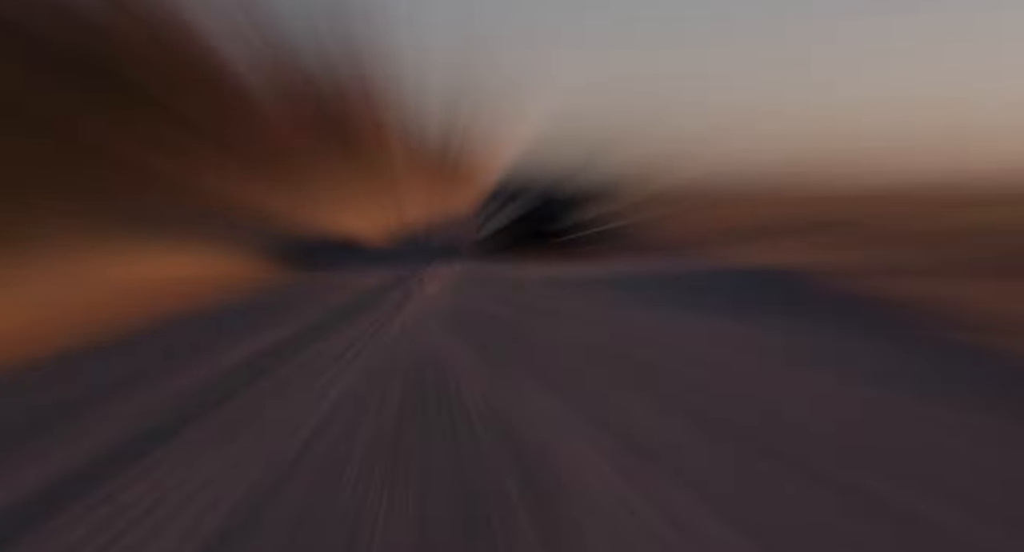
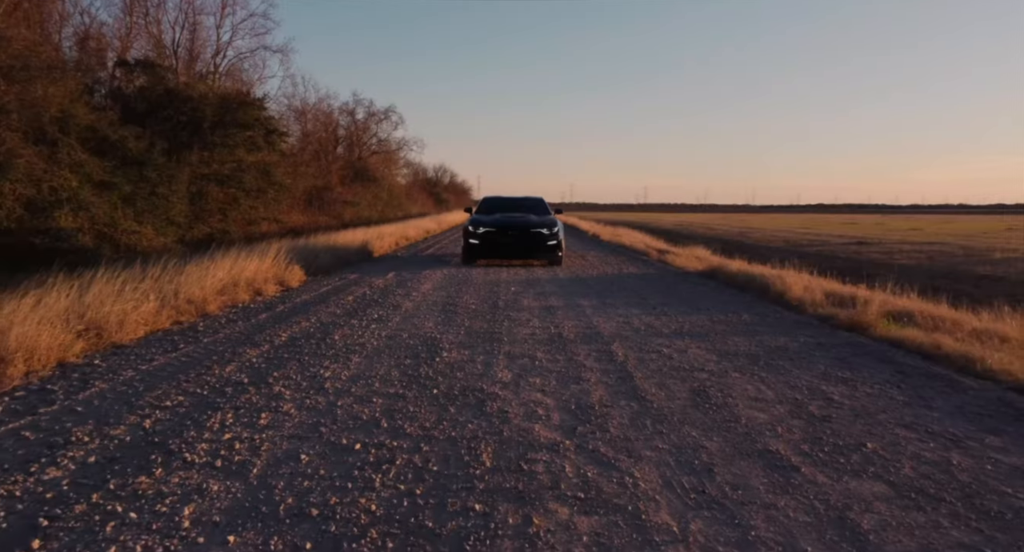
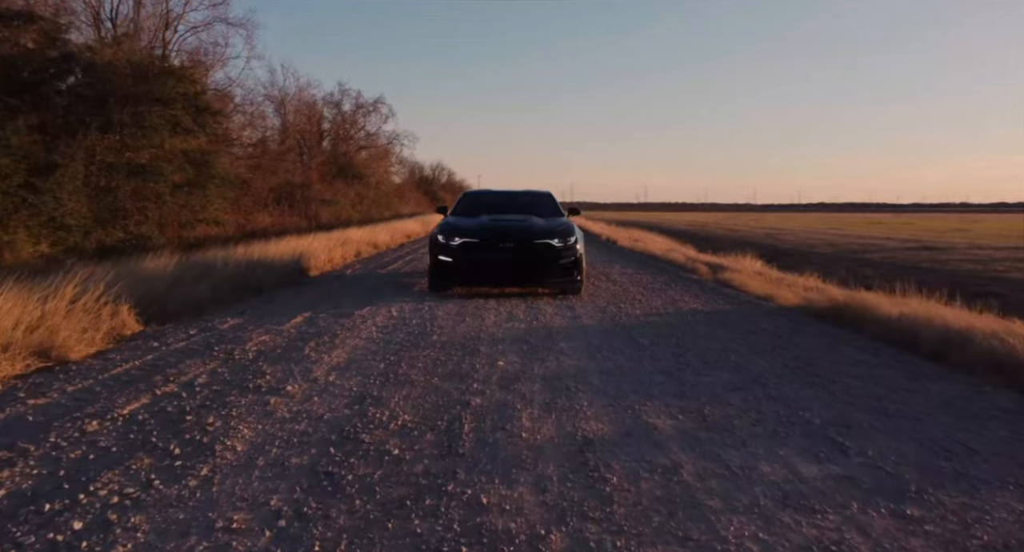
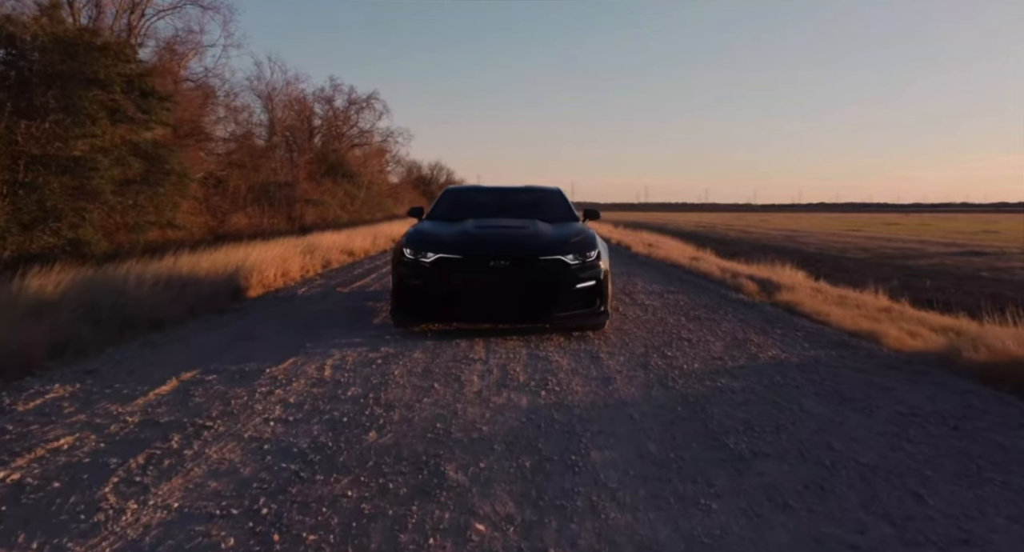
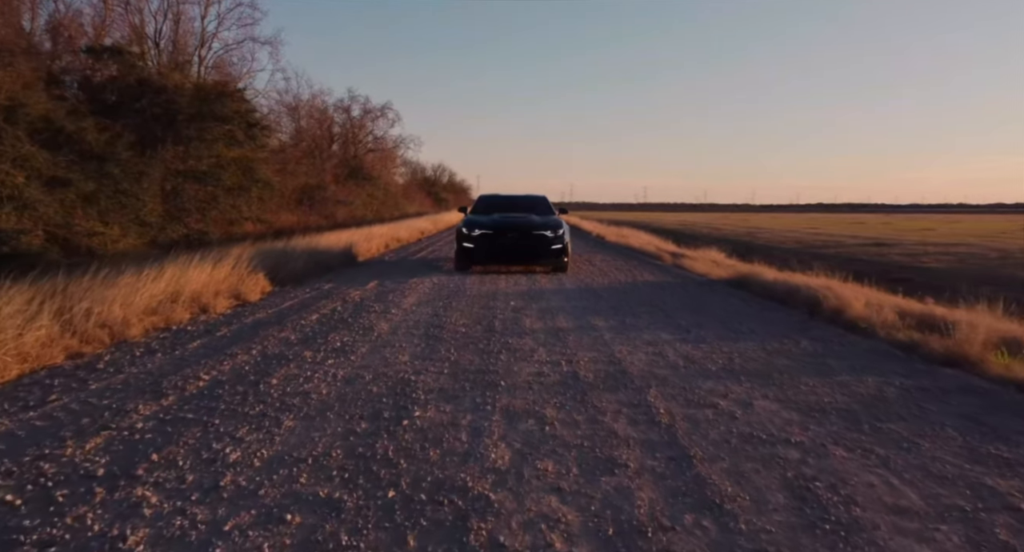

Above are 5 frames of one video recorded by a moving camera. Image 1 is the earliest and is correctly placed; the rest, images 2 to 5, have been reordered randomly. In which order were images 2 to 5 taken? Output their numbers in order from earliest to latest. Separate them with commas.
2, 5, 3, 4
